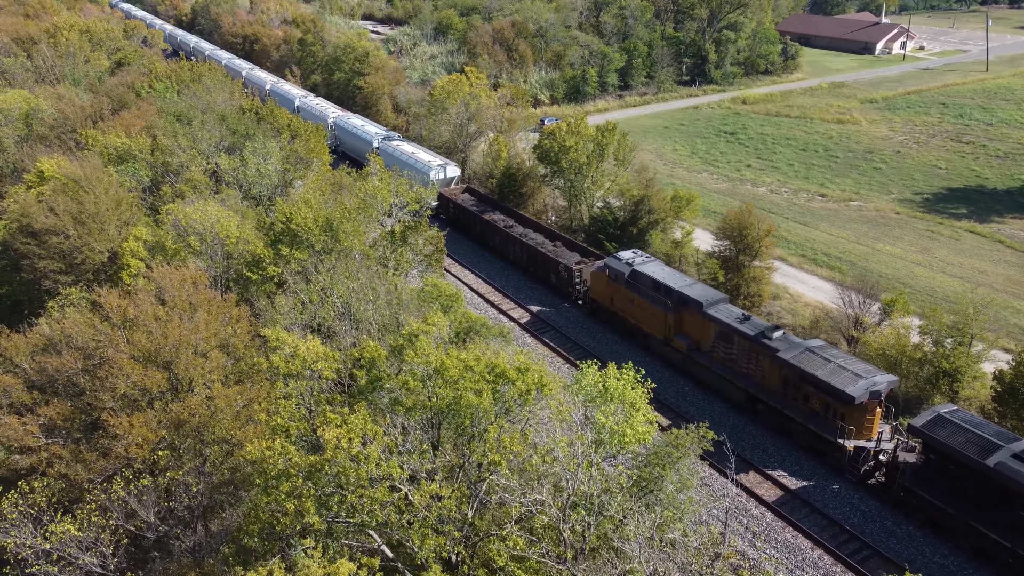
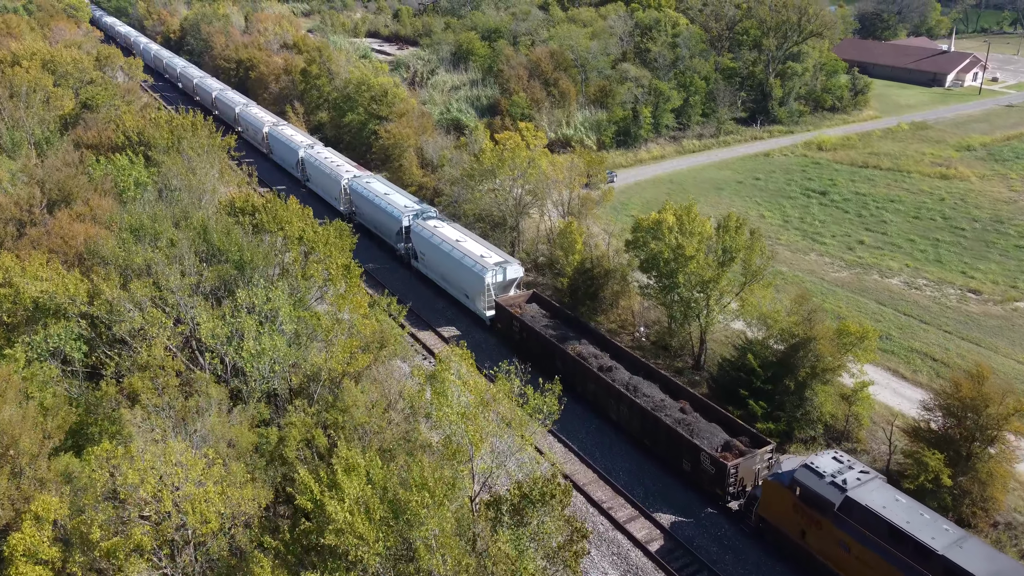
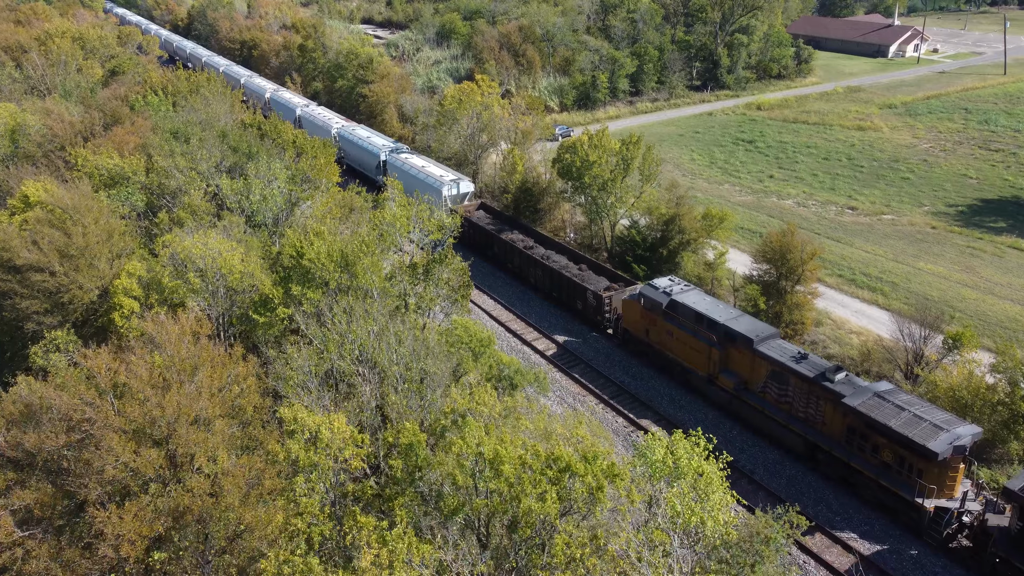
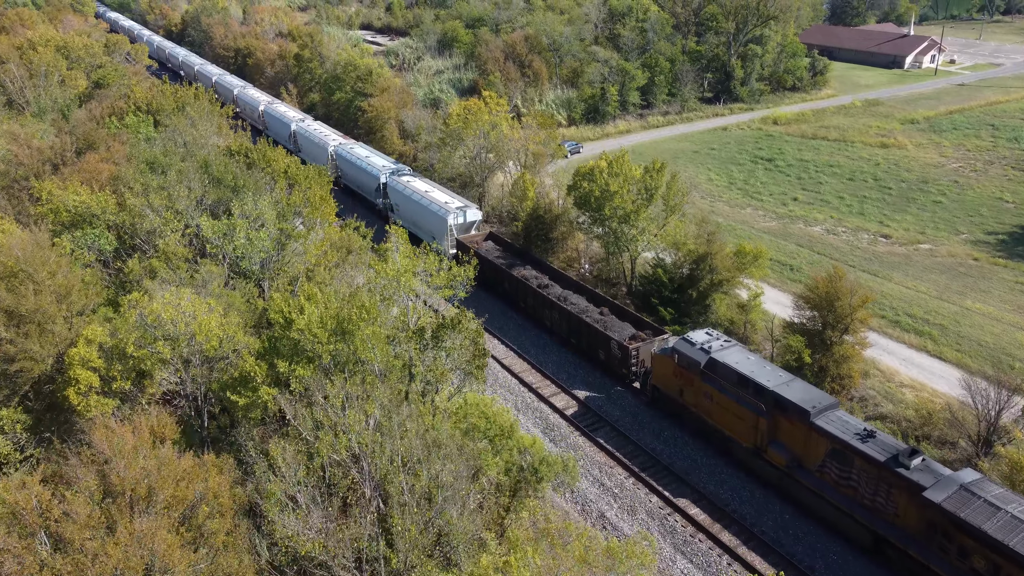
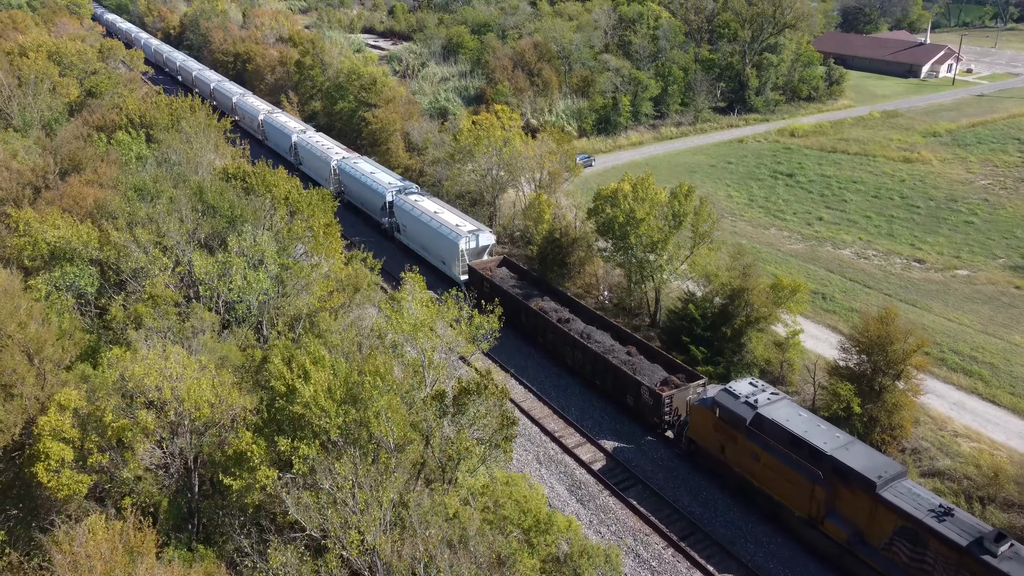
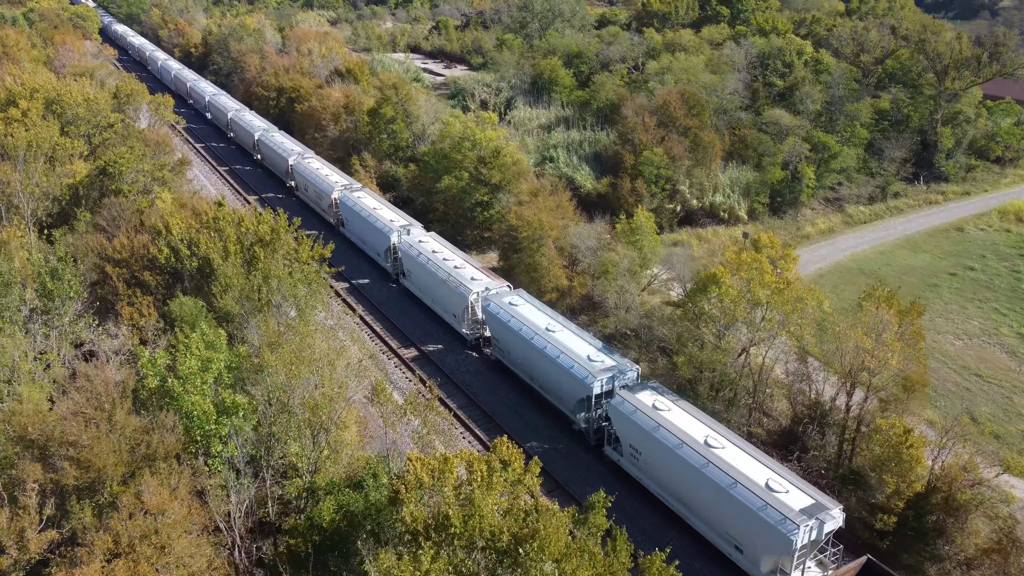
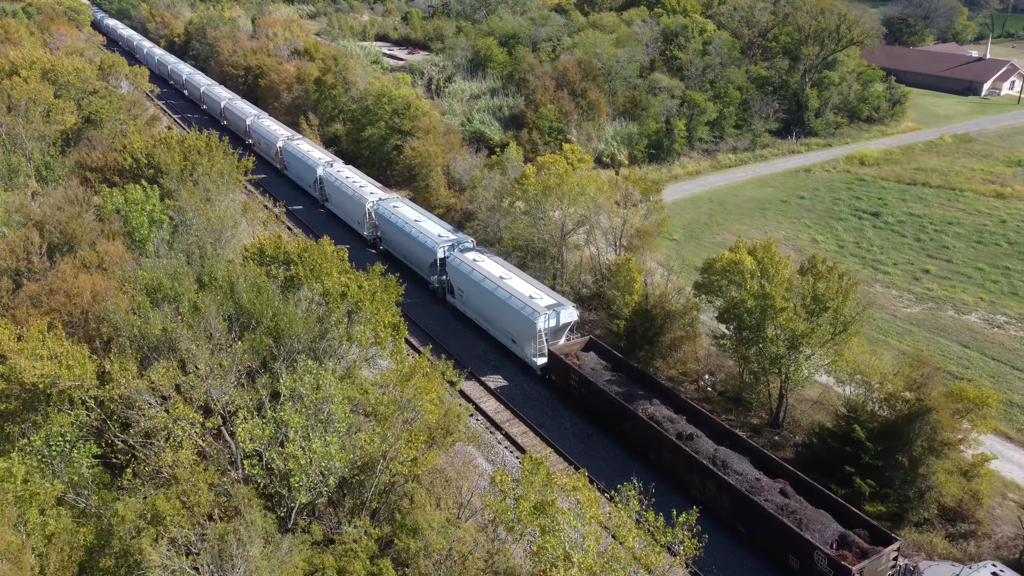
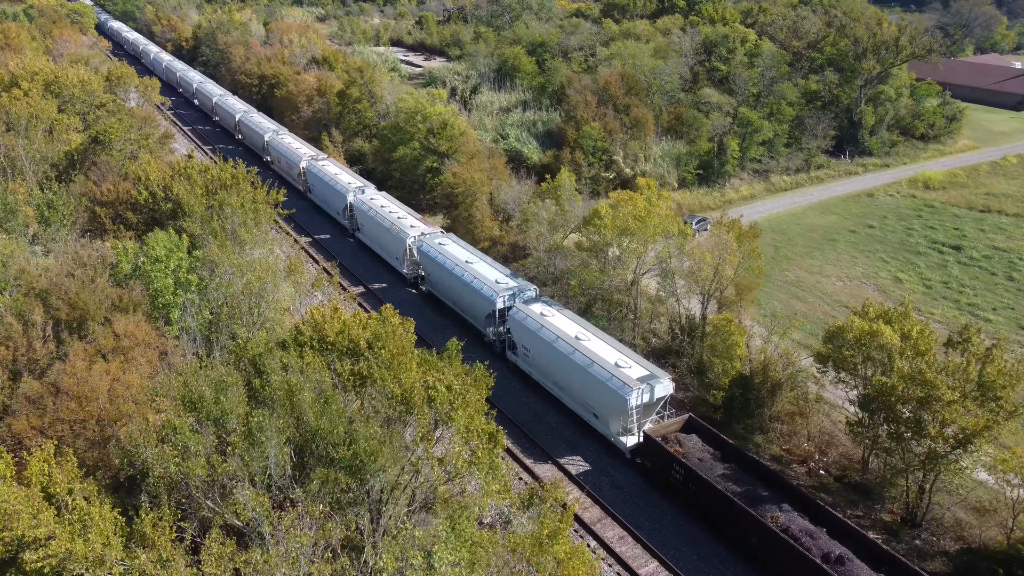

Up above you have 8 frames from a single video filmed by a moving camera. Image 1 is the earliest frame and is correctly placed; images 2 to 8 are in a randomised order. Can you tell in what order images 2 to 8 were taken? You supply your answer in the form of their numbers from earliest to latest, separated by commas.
3, 4, 5, 2, 7, 8, 6
